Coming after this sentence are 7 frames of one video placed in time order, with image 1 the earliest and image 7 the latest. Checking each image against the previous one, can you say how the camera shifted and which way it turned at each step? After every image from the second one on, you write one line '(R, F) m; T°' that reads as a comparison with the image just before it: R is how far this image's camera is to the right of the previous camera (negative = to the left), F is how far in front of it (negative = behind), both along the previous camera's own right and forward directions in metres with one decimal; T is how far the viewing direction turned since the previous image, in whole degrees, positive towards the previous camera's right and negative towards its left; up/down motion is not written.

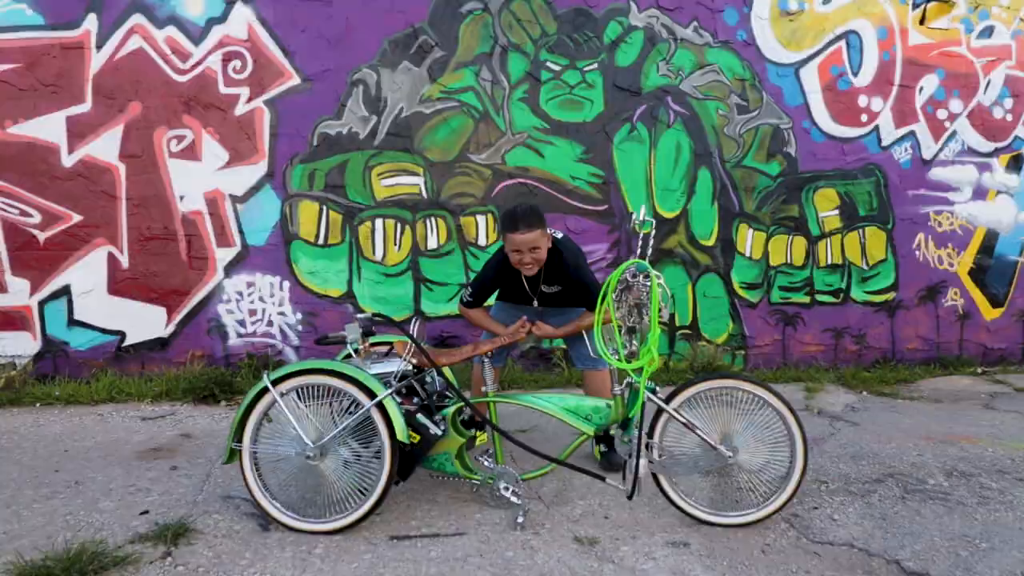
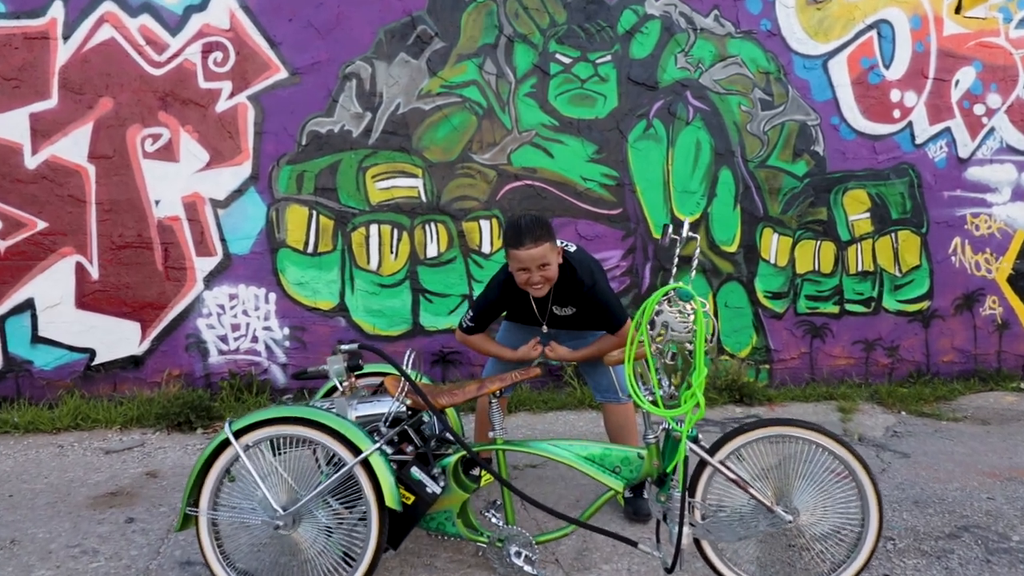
(0.0, +0.4) m; 0°
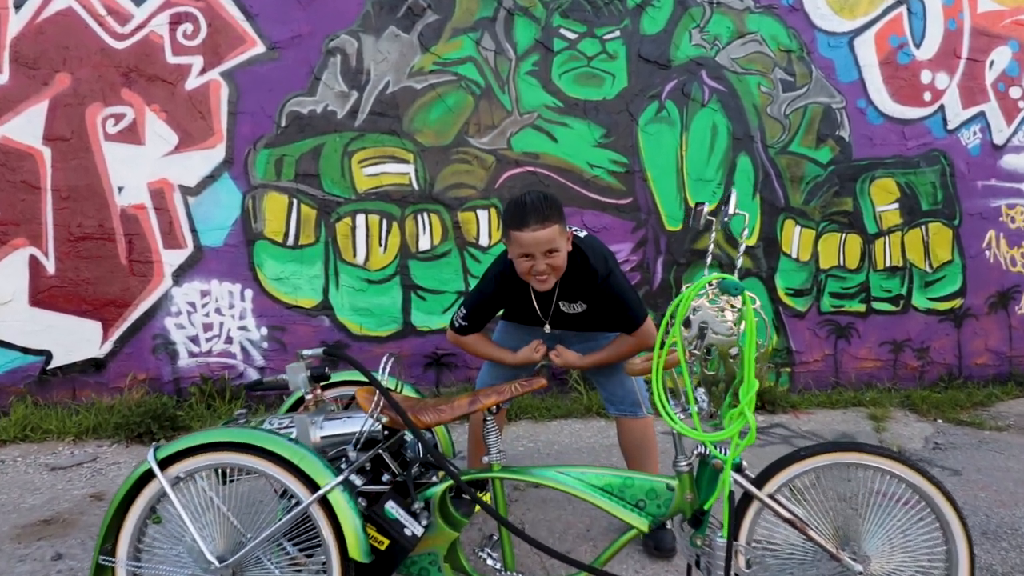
(0.0, +0.4) m; 0°
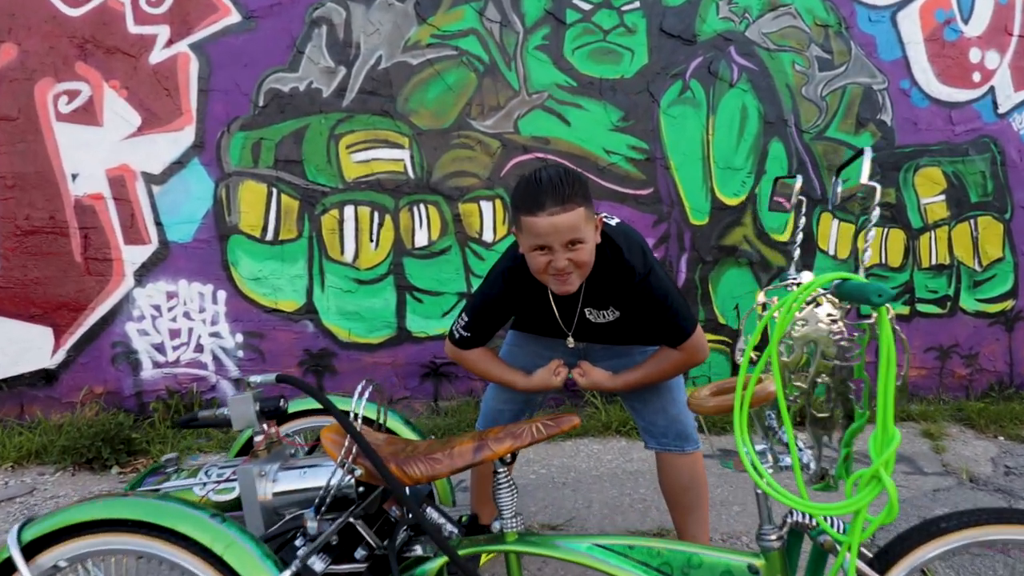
(0.0, +0.5) m; 0°
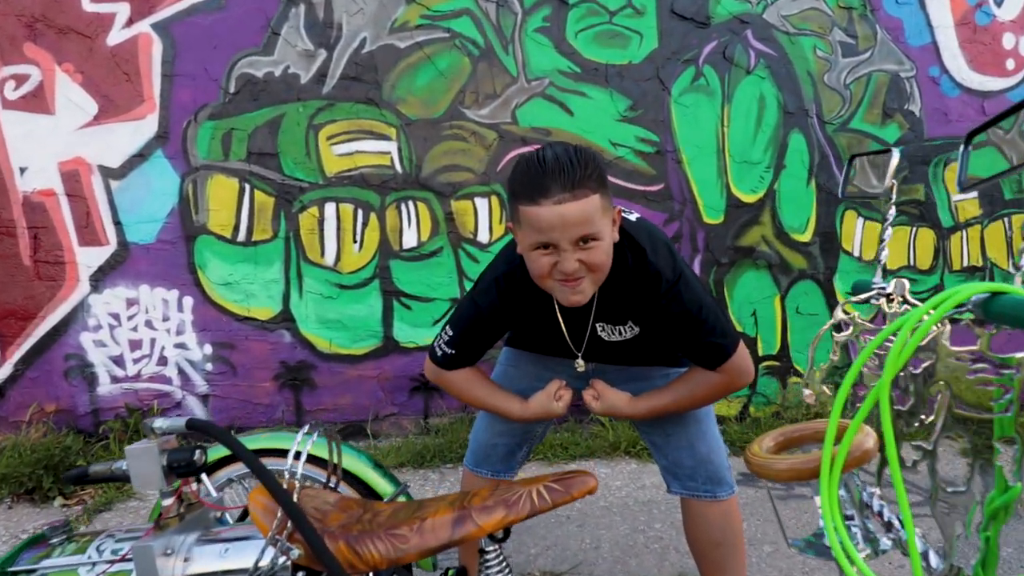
(0.0, +0.3) m; 0°
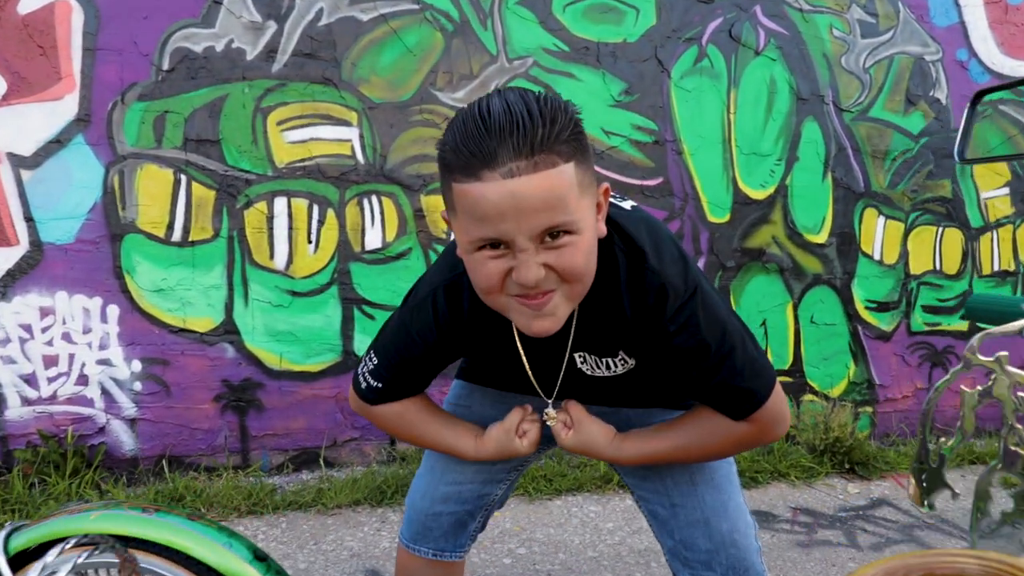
(+0.1, +0.4) m; 0°
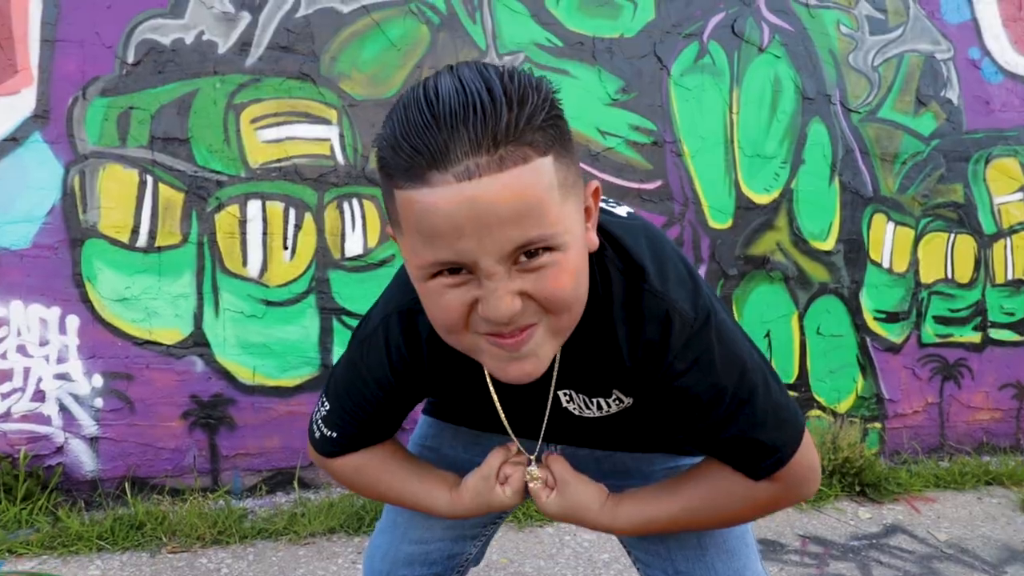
(0.0, +0.2) m; 0°
